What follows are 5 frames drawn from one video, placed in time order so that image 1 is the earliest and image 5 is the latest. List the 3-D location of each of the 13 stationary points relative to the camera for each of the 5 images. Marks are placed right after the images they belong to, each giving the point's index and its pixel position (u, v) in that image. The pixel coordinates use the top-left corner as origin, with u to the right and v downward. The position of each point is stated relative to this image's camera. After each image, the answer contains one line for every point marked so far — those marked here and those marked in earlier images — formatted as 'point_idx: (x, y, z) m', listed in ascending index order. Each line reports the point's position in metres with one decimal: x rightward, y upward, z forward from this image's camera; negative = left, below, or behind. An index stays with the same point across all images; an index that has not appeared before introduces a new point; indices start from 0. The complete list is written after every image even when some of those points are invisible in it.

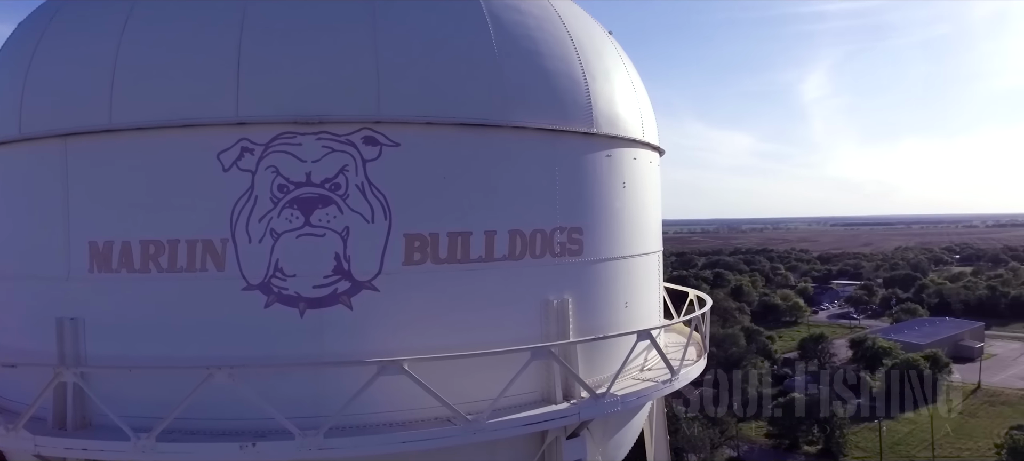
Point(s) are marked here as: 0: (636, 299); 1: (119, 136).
0: (+1.3, -0.7, +7.4) m
1: (-2.9, +0.7, +5.3) m
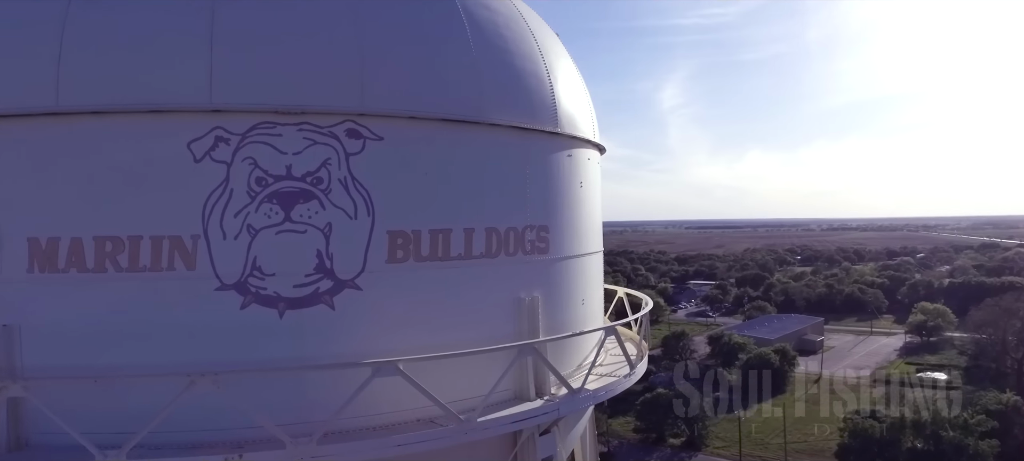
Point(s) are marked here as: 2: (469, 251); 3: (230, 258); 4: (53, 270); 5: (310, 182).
0: (+0.8, -0.7, +7.6) m
1: (-2.9, +0.7, +4.7) m
2: (-0.4, -0.2, +5.7) m
3: (-1.9, -0.2, +4.8) m
4: (-3.0, -0.3, +4.7) m
5: (-1.4, +0.3, +4.9) m
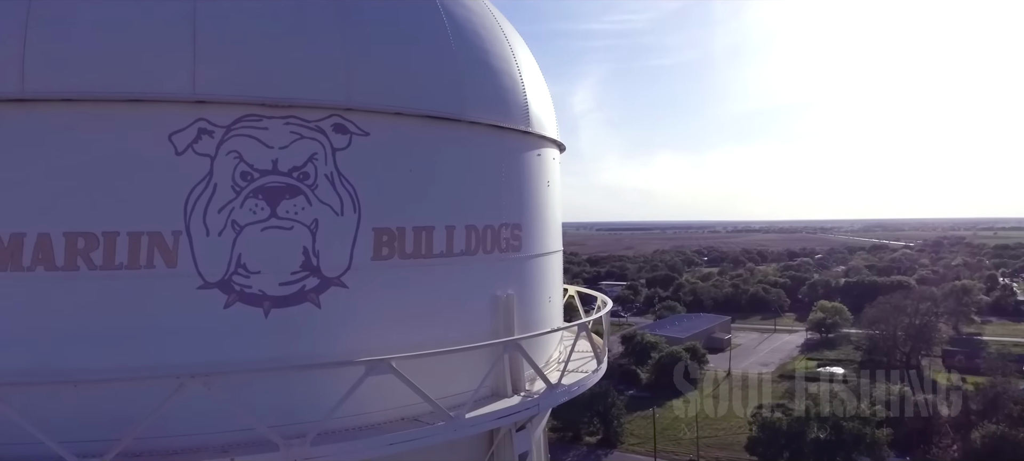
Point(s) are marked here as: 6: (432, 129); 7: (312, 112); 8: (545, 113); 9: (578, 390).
0: (+0.4, -0.7, +7.7) m
1: (-3.0, +0.8, +4.4) m
2: (-0.5, -0.1, +5.7) m
3: (-1.9, -0.2, +4.6) m
4: (-3.1, -0.2, +4.4) m
5: (-1.5, +0.4, +4.8) m
6: (-0.6, +0.8, +5.6) m
7: (-1.4, +0.8, +4.9) m
8: (+0.3, +1.2, +7.4) m
9: (+0.6, -1.5, +6.5) m
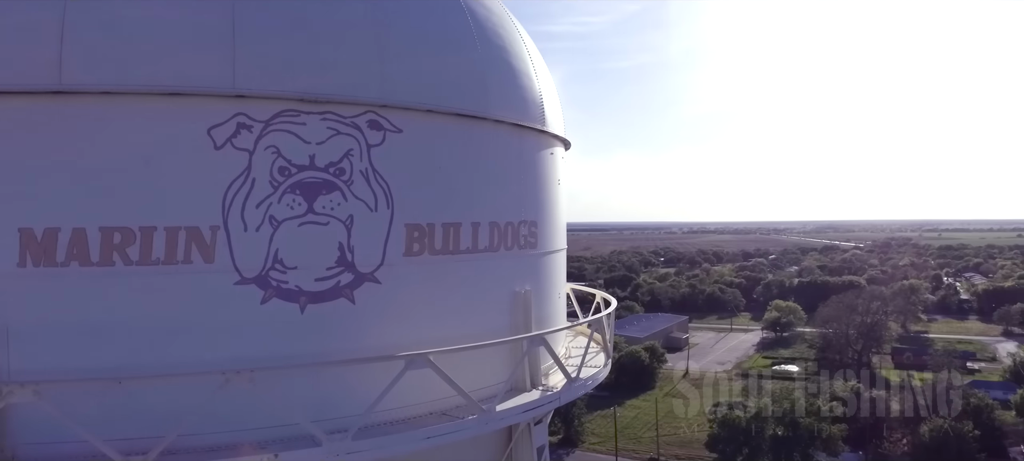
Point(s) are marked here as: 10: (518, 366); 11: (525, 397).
0: (+0.5, -0.7, +7.8) m
1: (-2.7, +0.8, +4.4) m
2: (-0.3, -0.1, +5.7) m
3: (-1.7, -0.1, +4.6) m
4: (-2.8, -0.2, +4.3) m
5: (-1.2, +0.4, +4.8) m
6: (-0.4, +0.8, +5.6) m
7: (-1.1, +0.8, +4.9) m
8: (+0.4, +1.2, +7.5) m
9: (+0.7, -1.4, +6.6) m
10: (+0.1, -1.1, +6.0) m
11: (+0.1, -1.4, +5.9) m
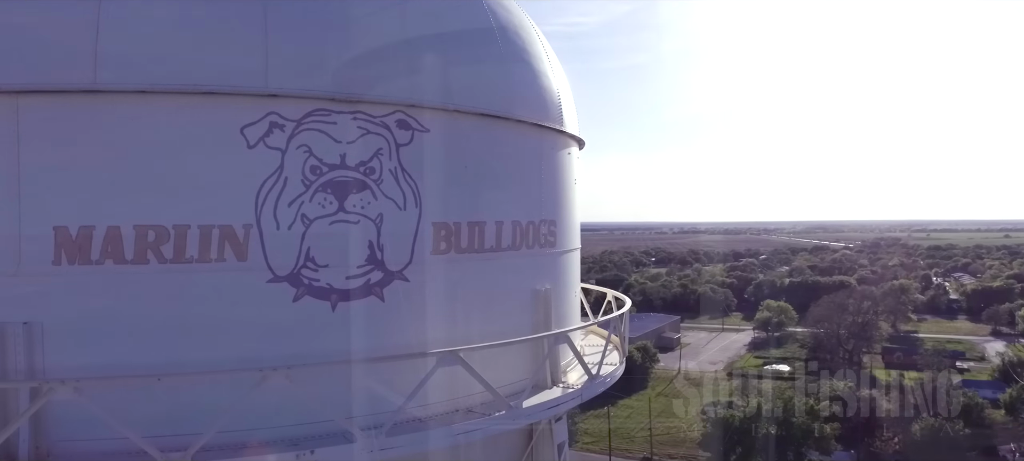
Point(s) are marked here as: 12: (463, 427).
0: (+0.7, -0.7, +7.8) m
1: (-2.5, +0.8, +4.4) m
2: (-0.1, -0.1, +5.8) m
3: (-1.5, -0.1, +4.6) m
4: (-2.6, -0.2, +4.3) m
5: (-1.0, +0.4, +4.9) m
6: (-0.2, +0.8, +5.7) m
7: (-0.9, +0.9, +5.0) m
8: (+0.6, +1.3, +7.5) m
9: (+0.9, -1.4, +6.7) m
10: (+0.2, -1.1, +6.0) m
11: (+0.3, -1.4, +5.9) m
12: (-0.3, -1.3, +4.8) m
